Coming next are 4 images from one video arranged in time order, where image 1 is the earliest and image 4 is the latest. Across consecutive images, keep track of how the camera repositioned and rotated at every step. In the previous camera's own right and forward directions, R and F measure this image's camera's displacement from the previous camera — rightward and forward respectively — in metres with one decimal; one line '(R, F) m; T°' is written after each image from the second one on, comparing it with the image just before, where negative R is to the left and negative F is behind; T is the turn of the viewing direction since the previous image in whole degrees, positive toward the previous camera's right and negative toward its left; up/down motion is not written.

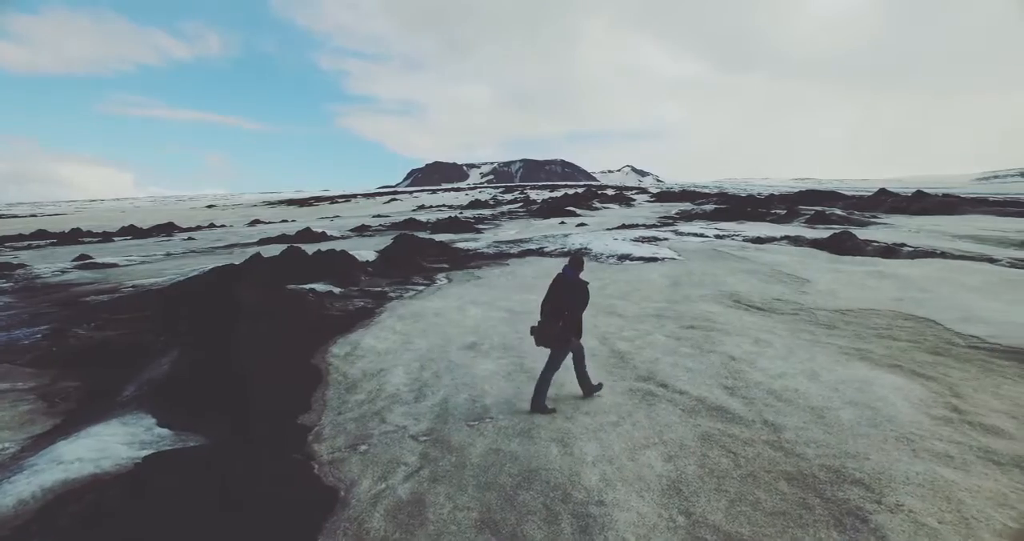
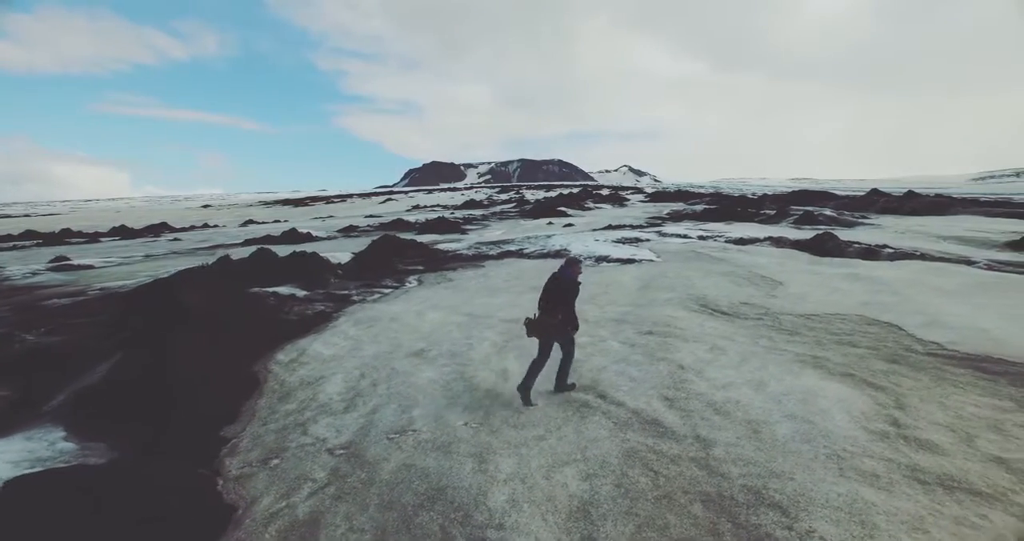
(+0.9, +0.3) m; 0°
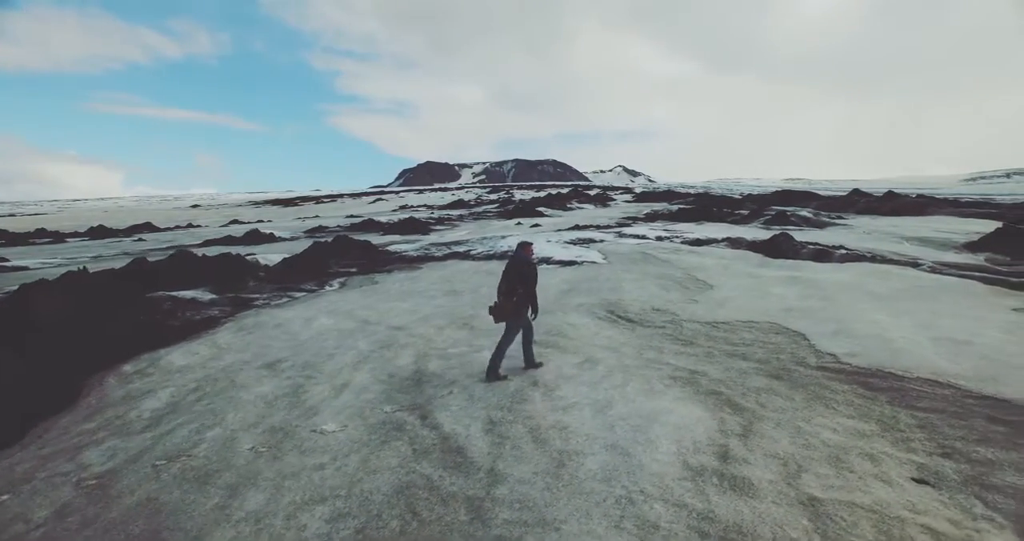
(+2.1, +0.9) m; 0°
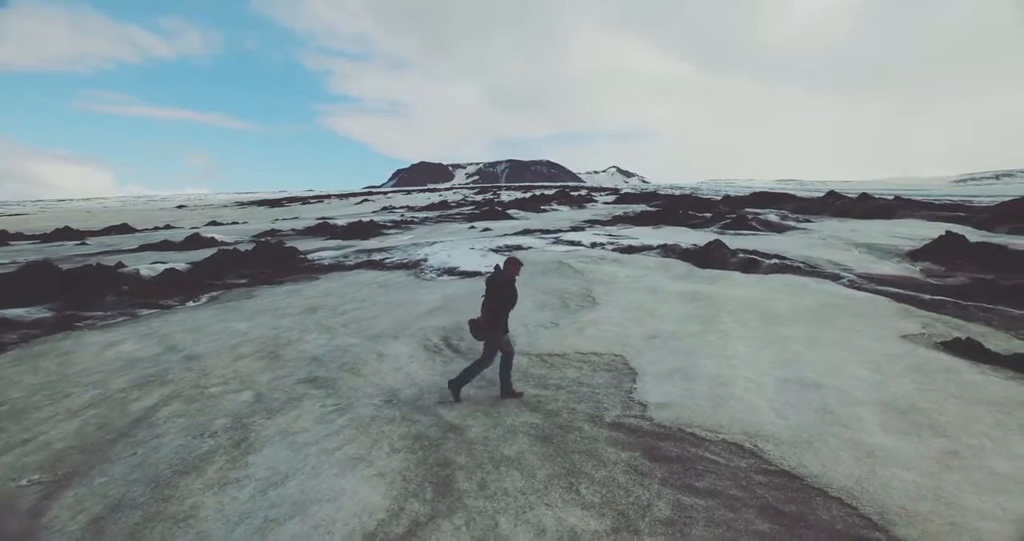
(+3.1, +1.6) m; -1°
